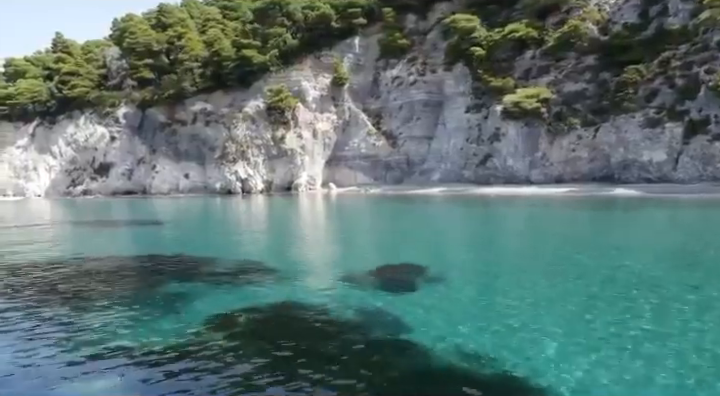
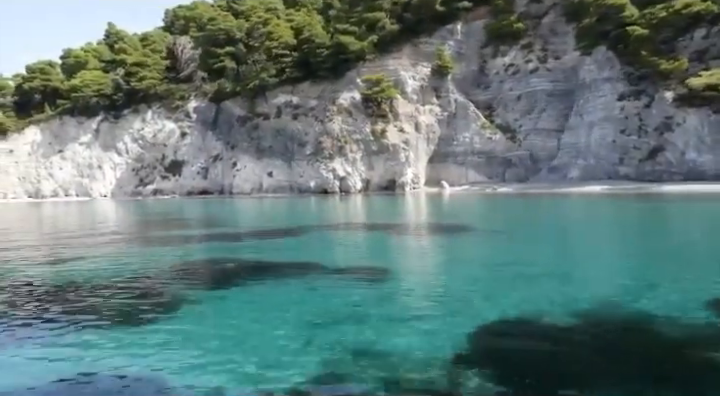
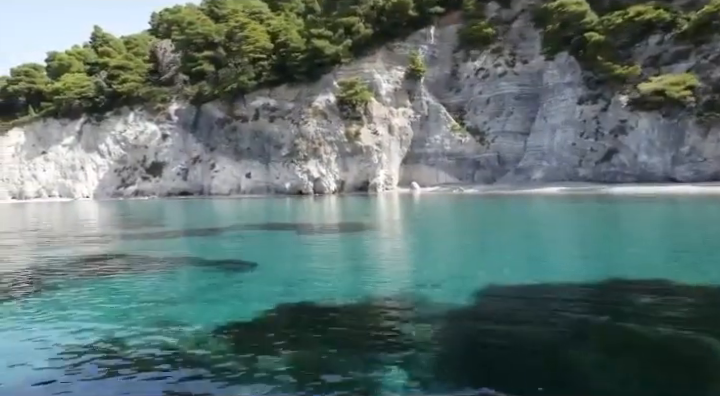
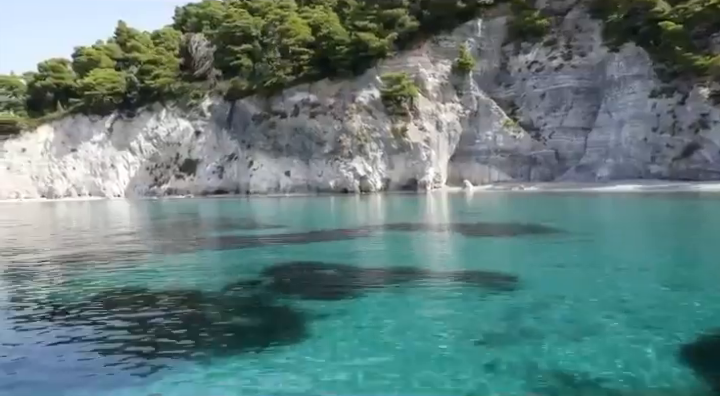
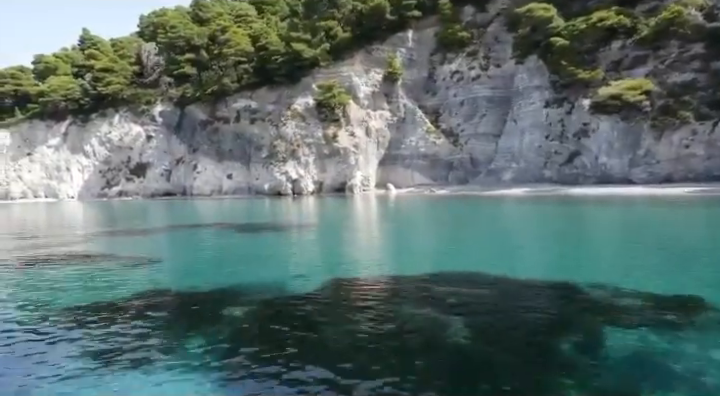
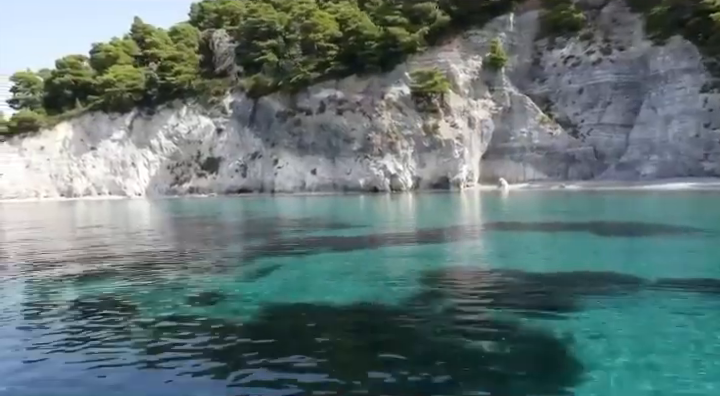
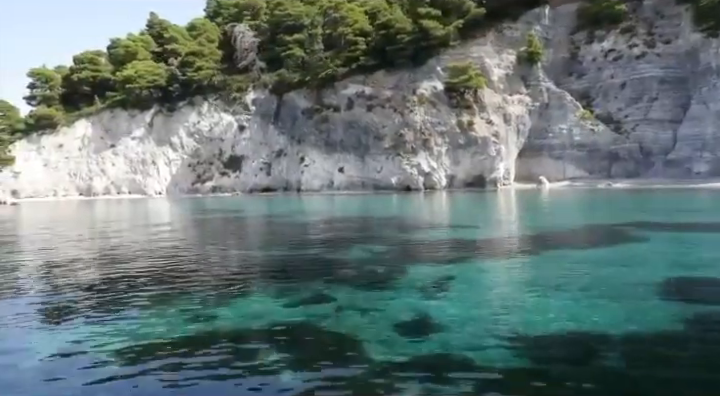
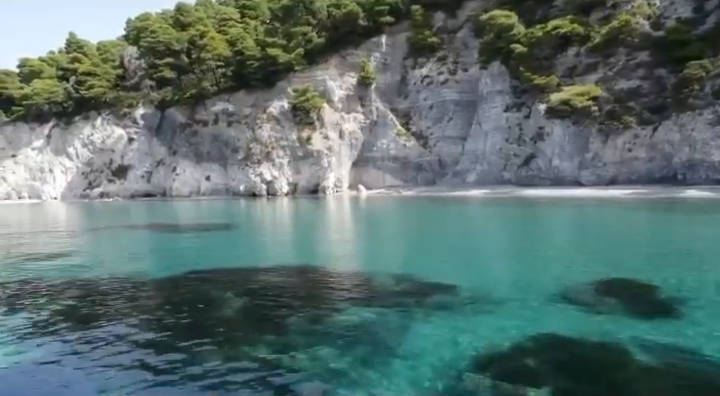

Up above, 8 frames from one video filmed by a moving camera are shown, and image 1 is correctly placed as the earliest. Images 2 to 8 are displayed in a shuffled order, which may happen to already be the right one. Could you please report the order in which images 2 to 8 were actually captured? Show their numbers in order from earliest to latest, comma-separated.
8, 5, 3, 2, 4, 6, 7
